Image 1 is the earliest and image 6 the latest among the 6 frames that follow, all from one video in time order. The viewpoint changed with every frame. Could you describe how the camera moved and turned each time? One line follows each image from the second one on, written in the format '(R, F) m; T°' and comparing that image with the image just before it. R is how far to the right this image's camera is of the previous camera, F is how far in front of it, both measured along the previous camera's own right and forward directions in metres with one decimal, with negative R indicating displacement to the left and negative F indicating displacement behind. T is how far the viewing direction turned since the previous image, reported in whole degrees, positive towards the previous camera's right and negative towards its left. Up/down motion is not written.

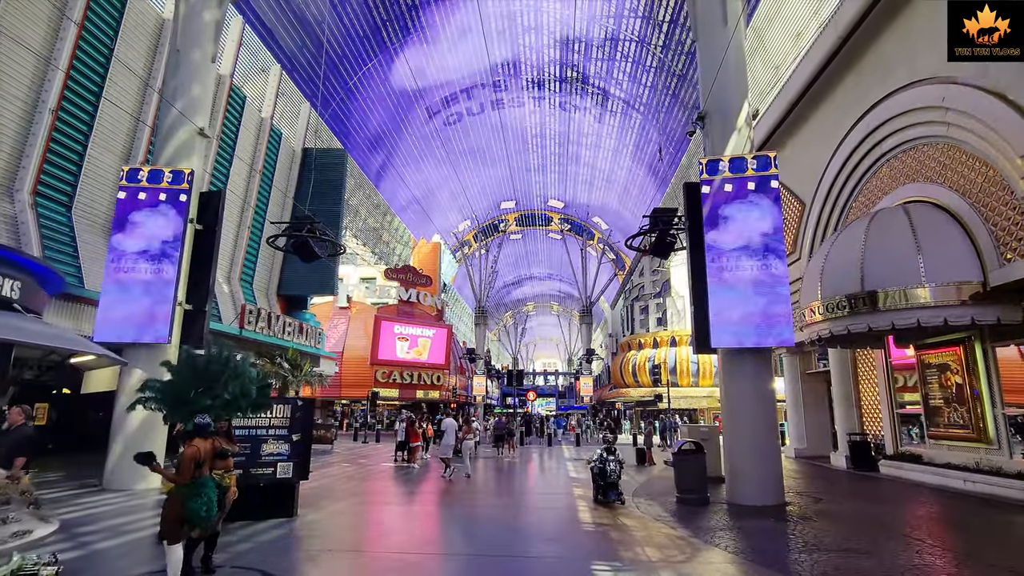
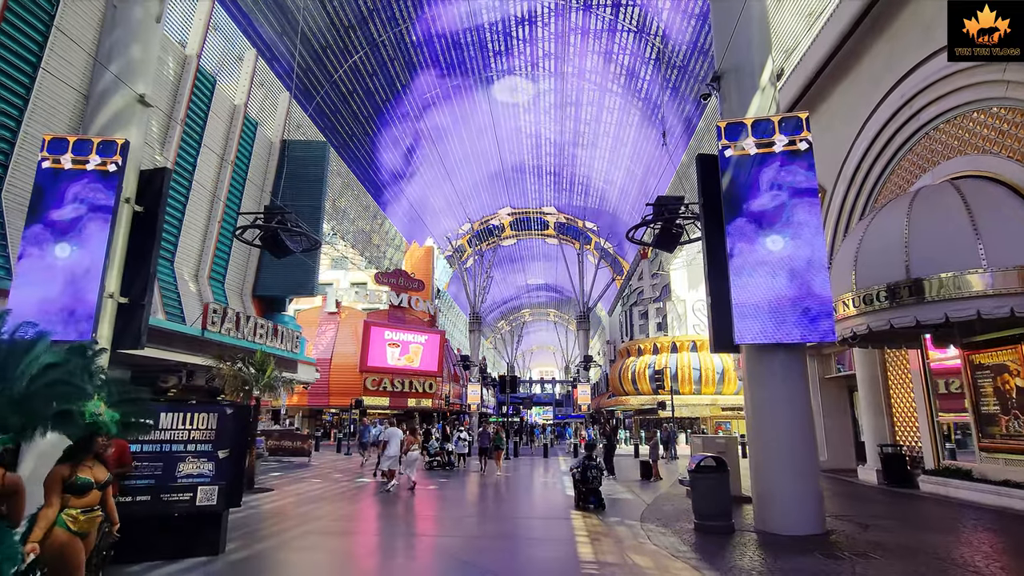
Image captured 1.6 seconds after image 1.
(+0.2, +1.5) m; 0°
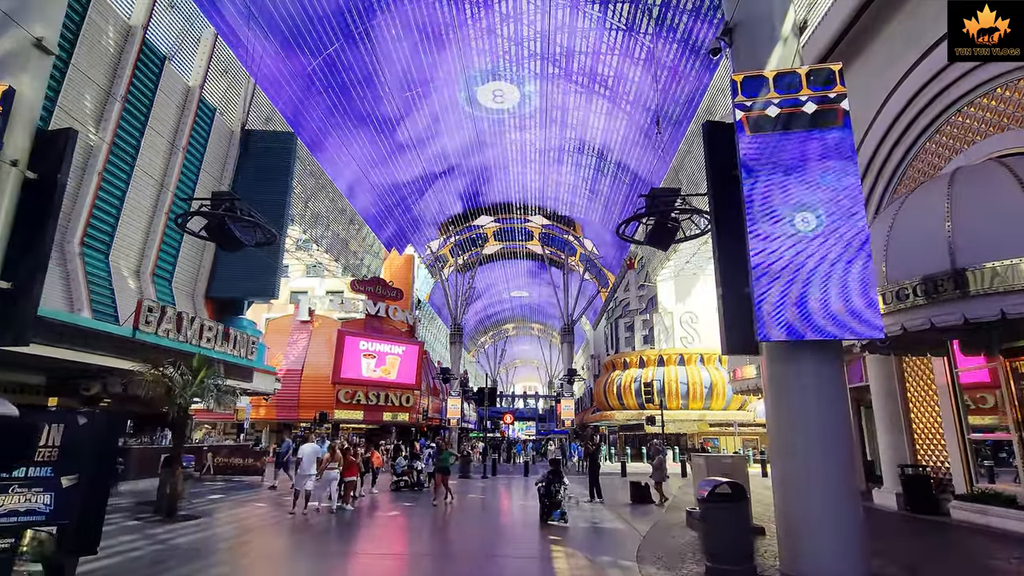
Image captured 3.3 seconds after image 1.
(+0.2, +1.6) m; +2°
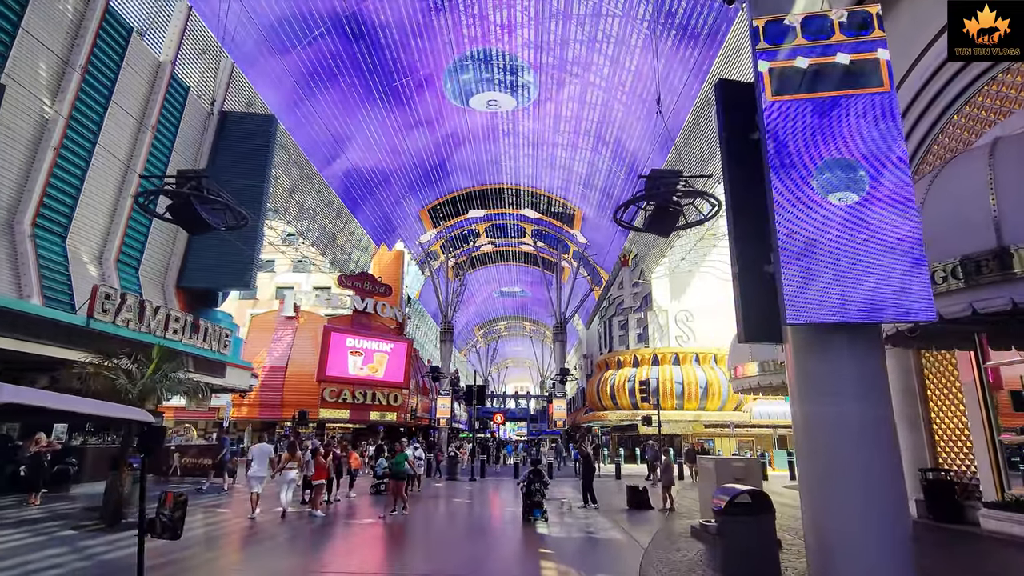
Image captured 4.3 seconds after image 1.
(+0.1, +1.0) m; +1°
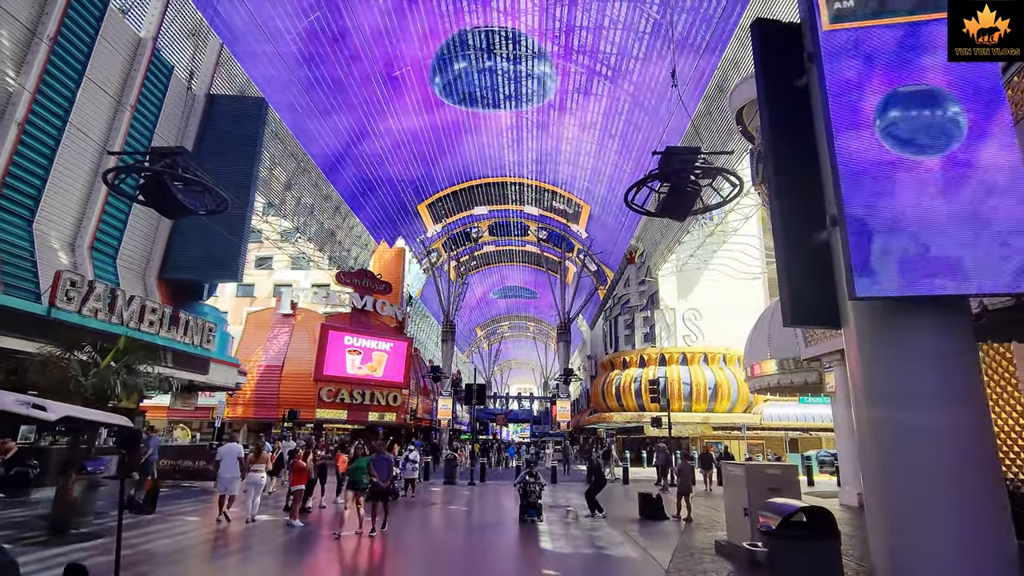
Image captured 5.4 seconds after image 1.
(0.0, +1.1) m; 0°
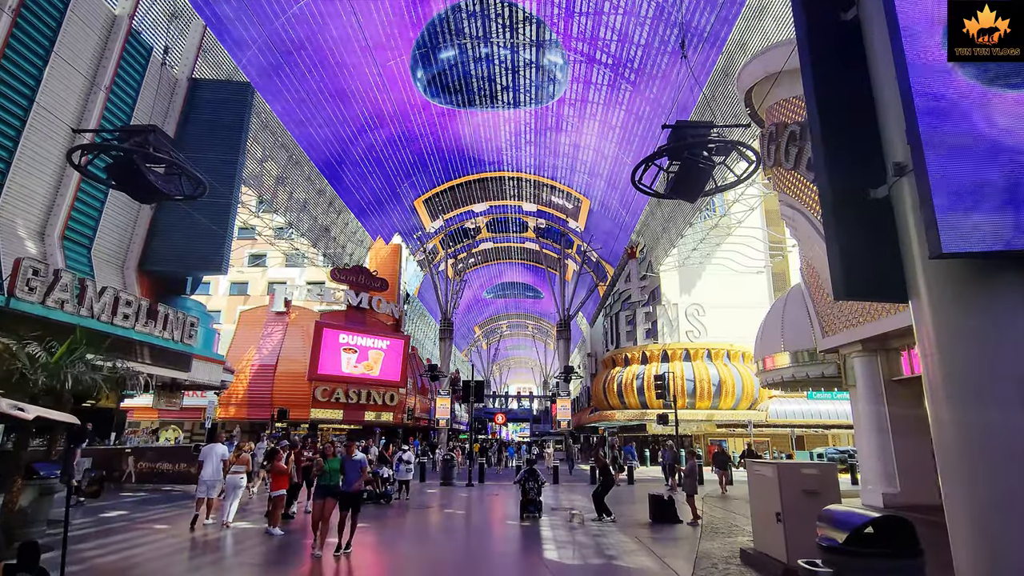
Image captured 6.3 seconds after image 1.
(0.0, +0.8) m; 0°
